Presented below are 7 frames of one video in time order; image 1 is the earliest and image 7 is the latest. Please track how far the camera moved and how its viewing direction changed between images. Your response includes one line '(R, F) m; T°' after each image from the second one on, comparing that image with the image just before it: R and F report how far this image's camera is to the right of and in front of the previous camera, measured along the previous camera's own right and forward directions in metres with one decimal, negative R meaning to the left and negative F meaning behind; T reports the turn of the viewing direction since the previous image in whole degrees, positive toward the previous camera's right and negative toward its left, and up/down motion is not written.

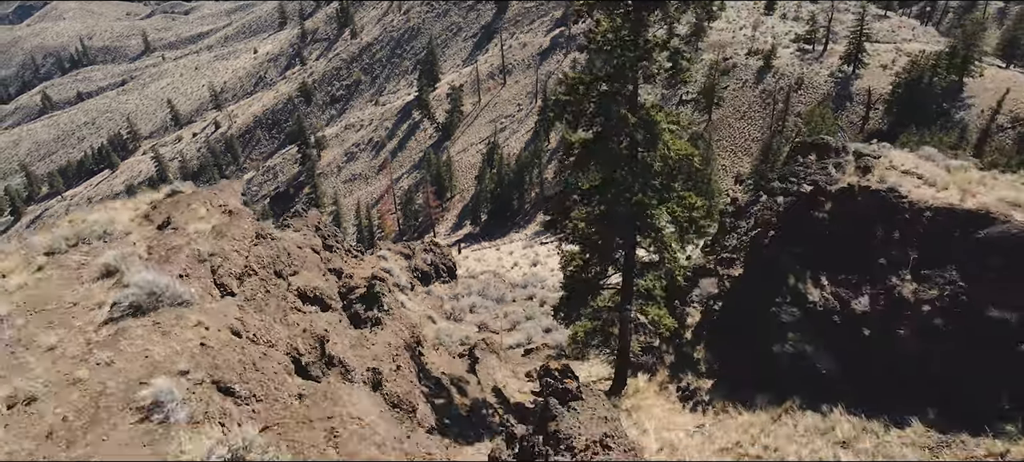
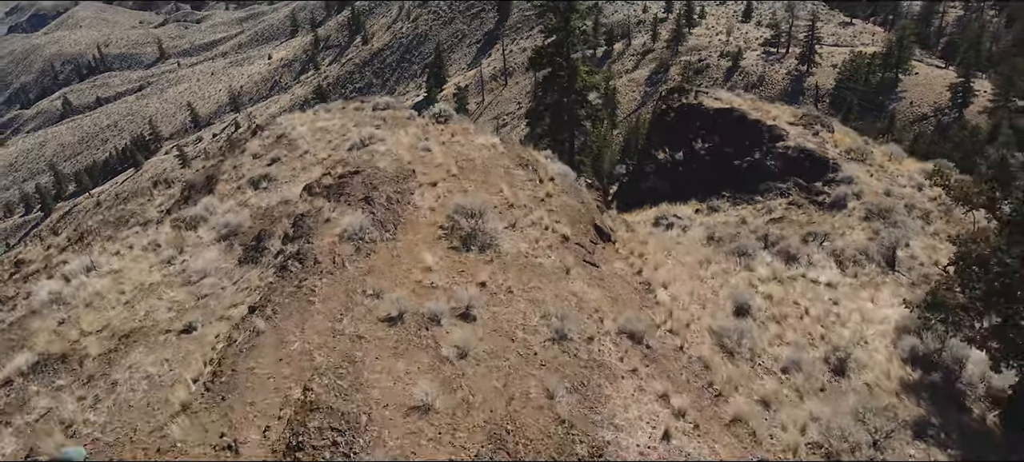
(+0.2, -17.0) m; 0°
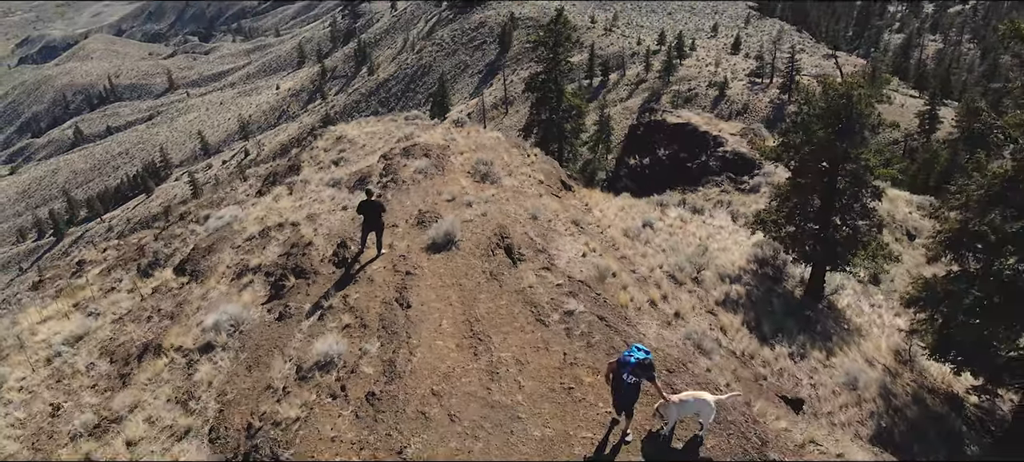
(+0.1, -7.8) m; 0°
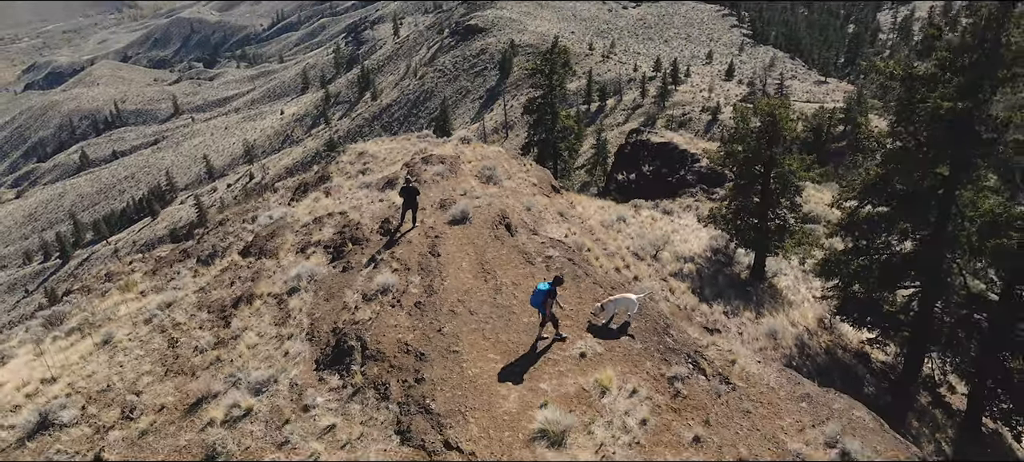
(0.0, -4.5) m; 0°
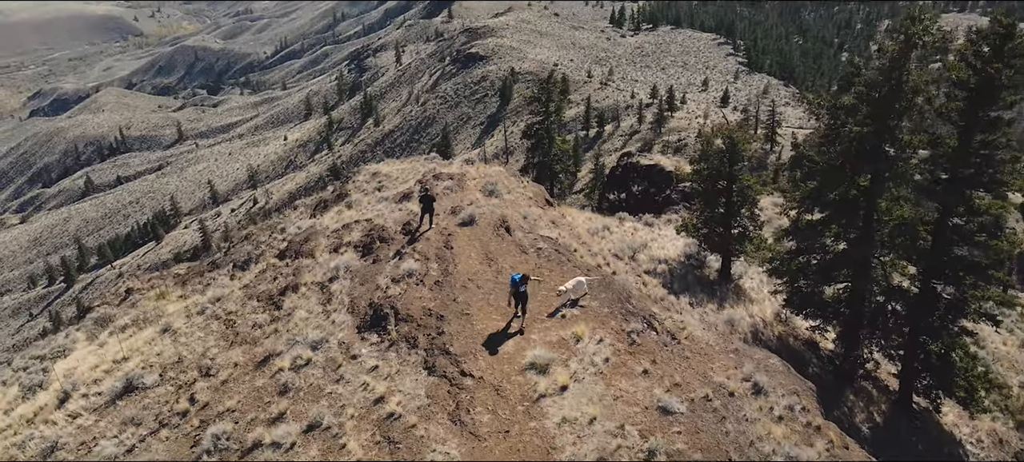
(0.0, -3.7) m; 0°
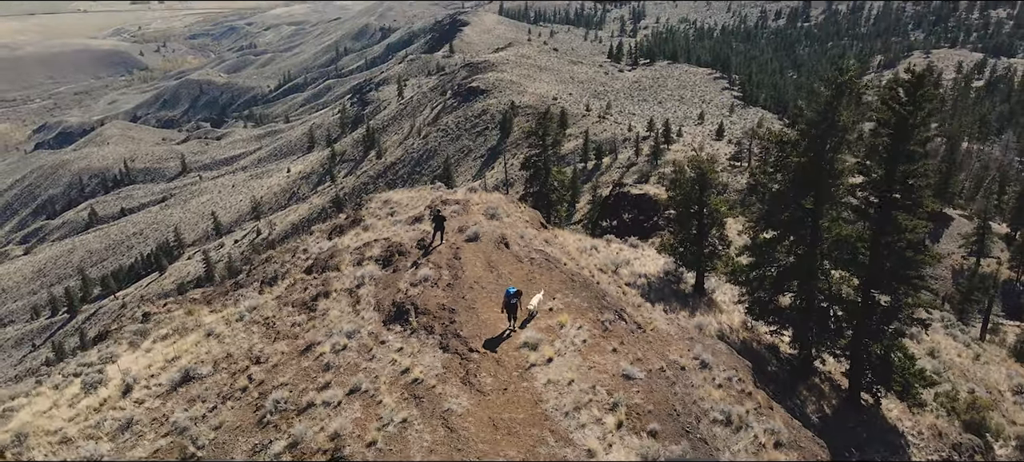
(+0.1, -3.7) m; 0°
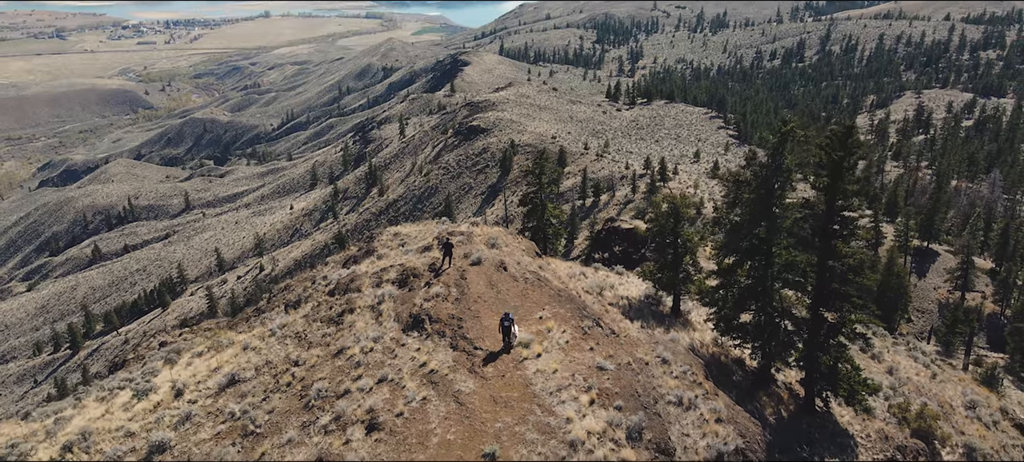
(+0.1, -4.2) m; 0°
